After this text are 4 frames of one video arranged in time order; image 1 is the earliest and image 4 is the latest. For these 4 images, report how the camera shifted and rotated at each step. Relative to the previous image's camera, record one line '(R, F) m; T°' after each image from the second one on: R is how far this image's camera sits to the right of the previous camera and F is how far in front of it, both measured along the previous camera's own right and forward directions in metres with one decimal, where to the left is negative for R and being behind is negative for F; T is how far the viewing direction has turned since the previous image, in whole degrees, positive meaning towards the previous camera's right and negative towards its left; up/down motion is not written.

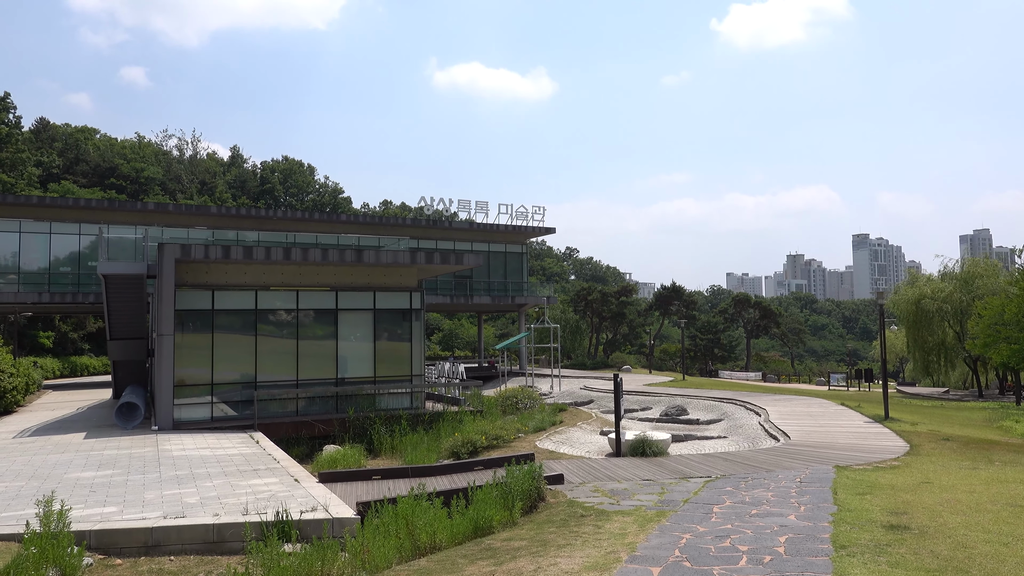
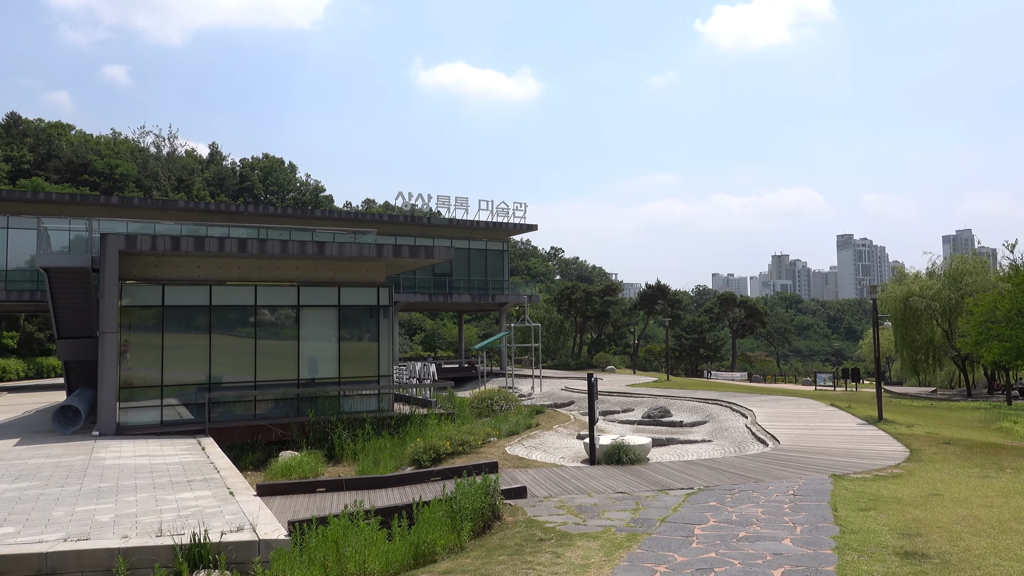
(+0.4, +1.1) m; +1°
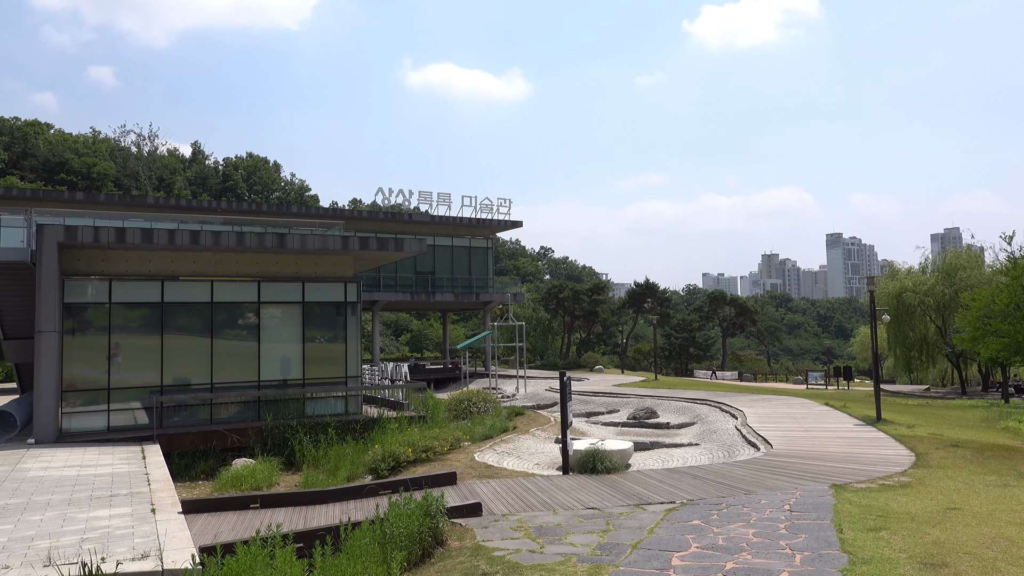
(+0.4, +1.1) m; +1°
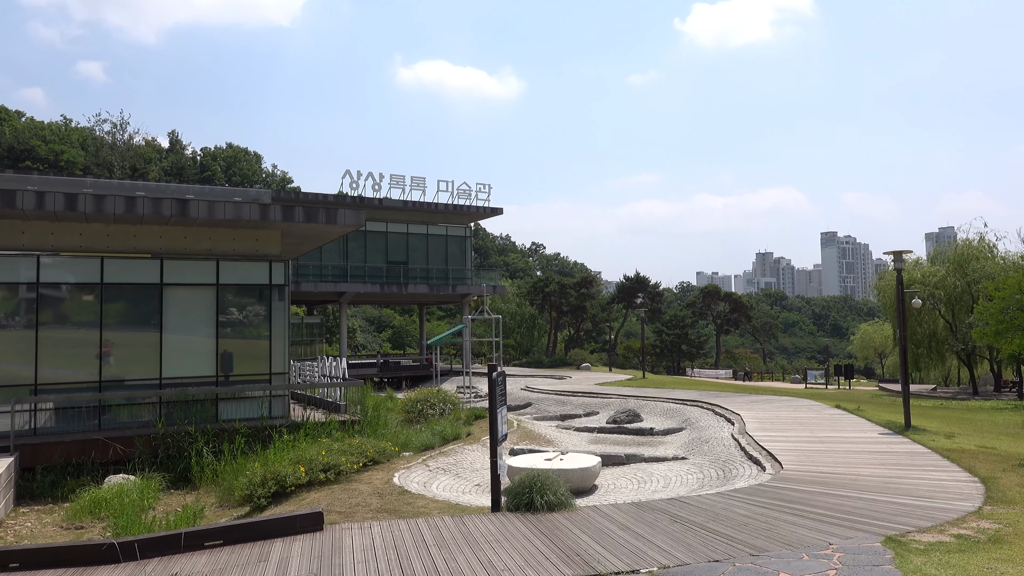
(+0.9, +2.9) m; 0°
